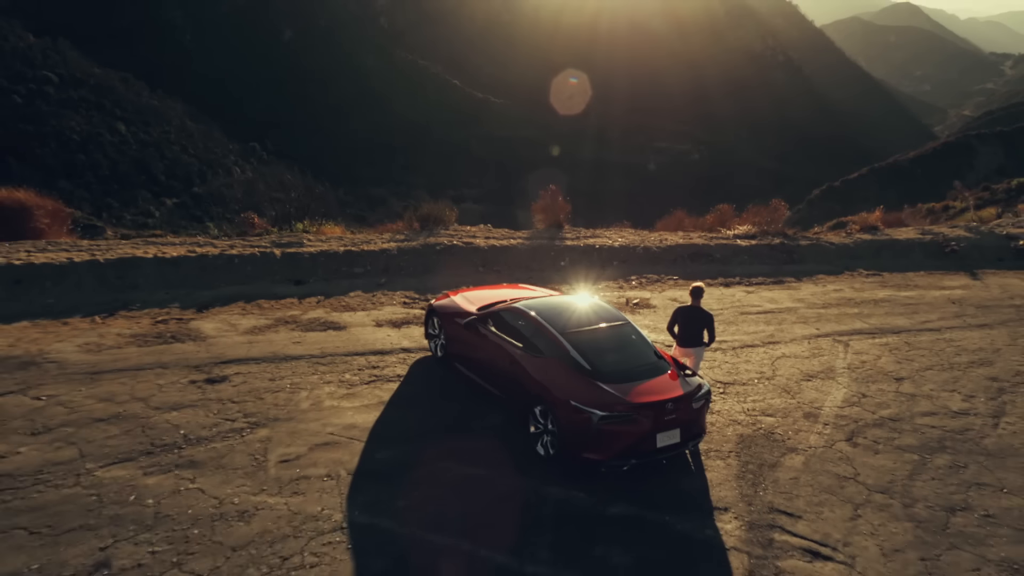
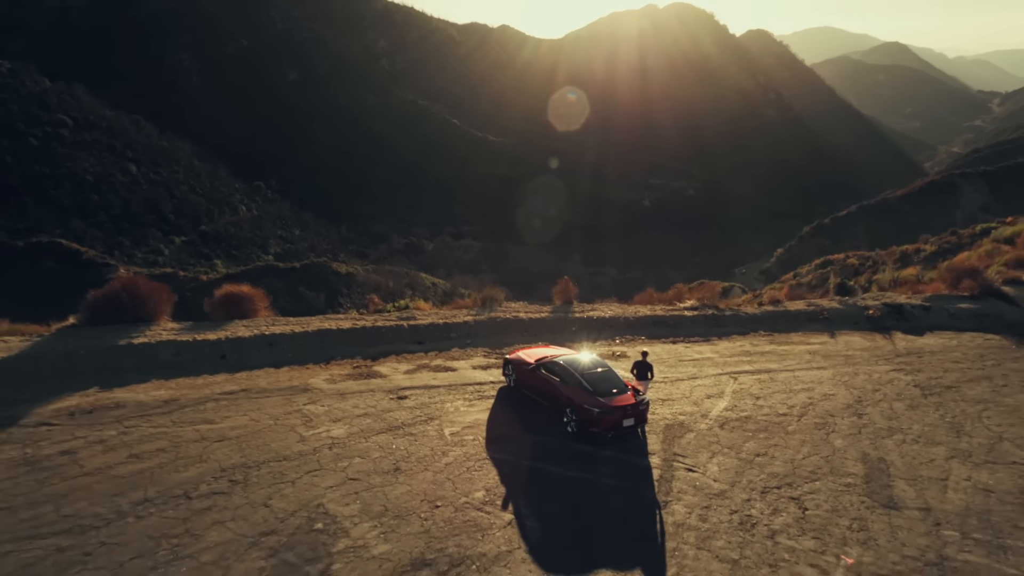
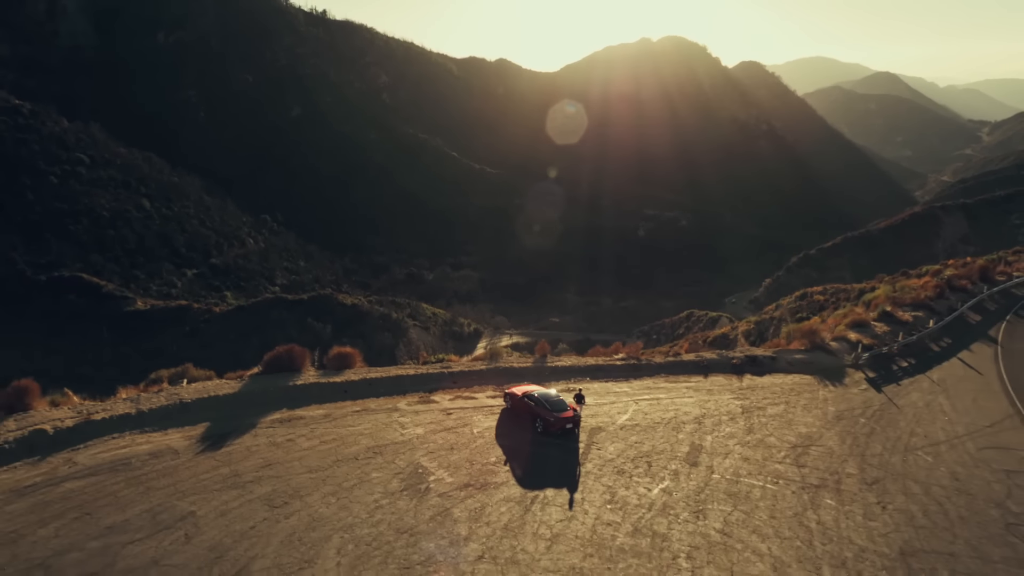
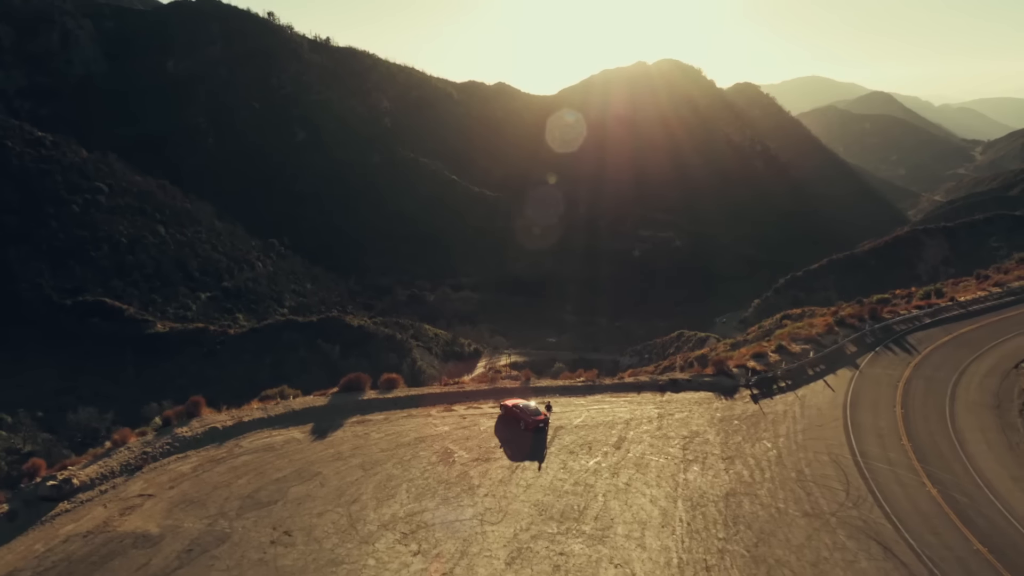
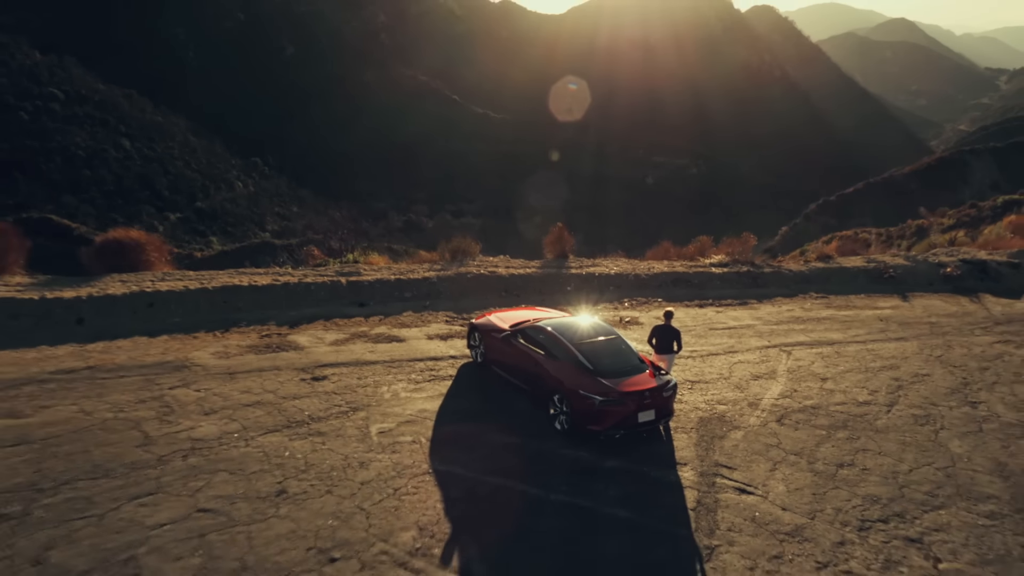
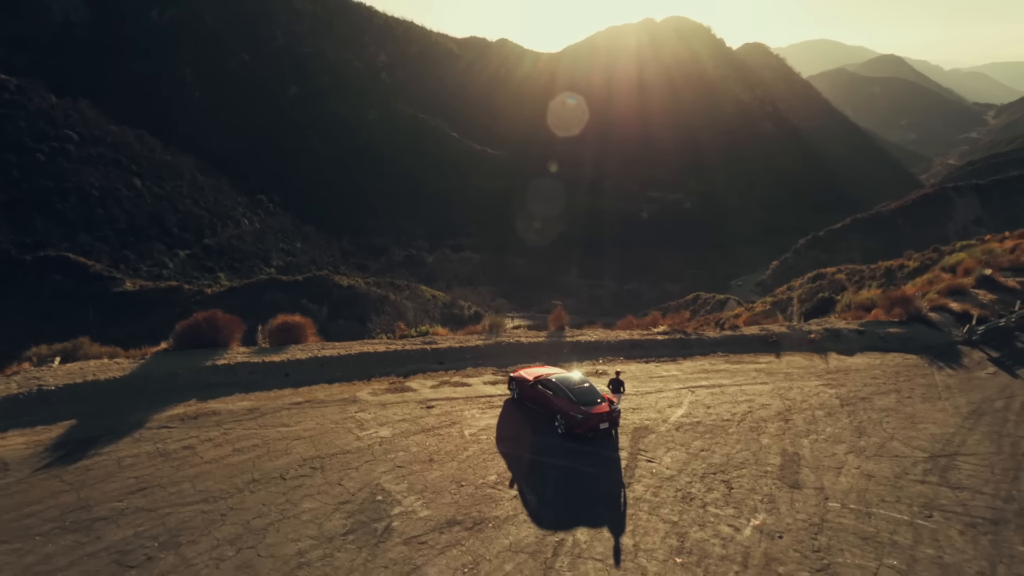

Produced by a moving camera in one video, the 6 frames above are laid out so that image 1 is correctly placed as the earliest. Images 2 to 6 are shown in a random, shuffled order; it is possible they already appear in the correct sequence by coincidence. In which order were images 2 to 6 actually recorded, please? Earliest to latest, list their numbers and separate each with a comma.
5, 2, 6, 3, 4
